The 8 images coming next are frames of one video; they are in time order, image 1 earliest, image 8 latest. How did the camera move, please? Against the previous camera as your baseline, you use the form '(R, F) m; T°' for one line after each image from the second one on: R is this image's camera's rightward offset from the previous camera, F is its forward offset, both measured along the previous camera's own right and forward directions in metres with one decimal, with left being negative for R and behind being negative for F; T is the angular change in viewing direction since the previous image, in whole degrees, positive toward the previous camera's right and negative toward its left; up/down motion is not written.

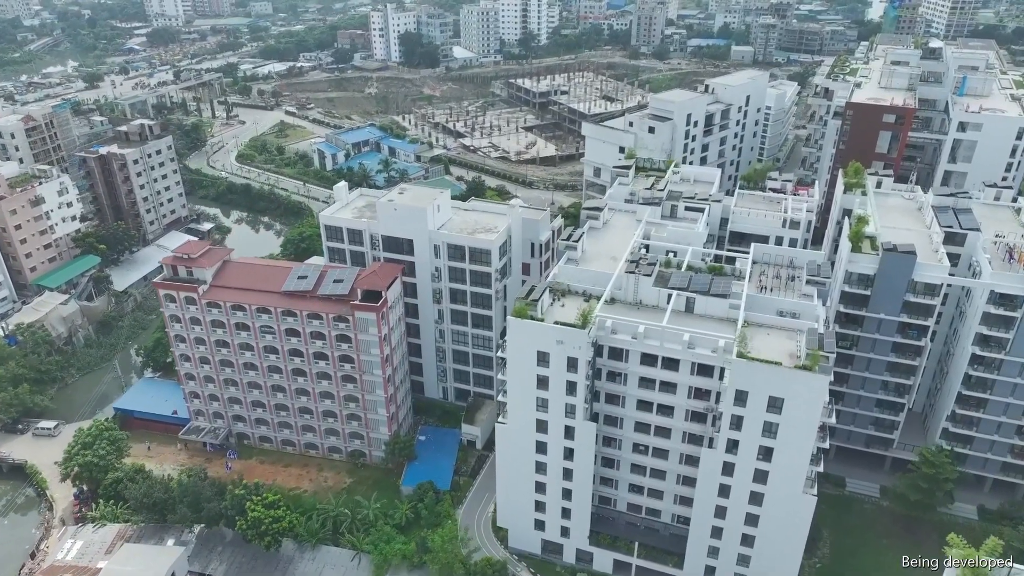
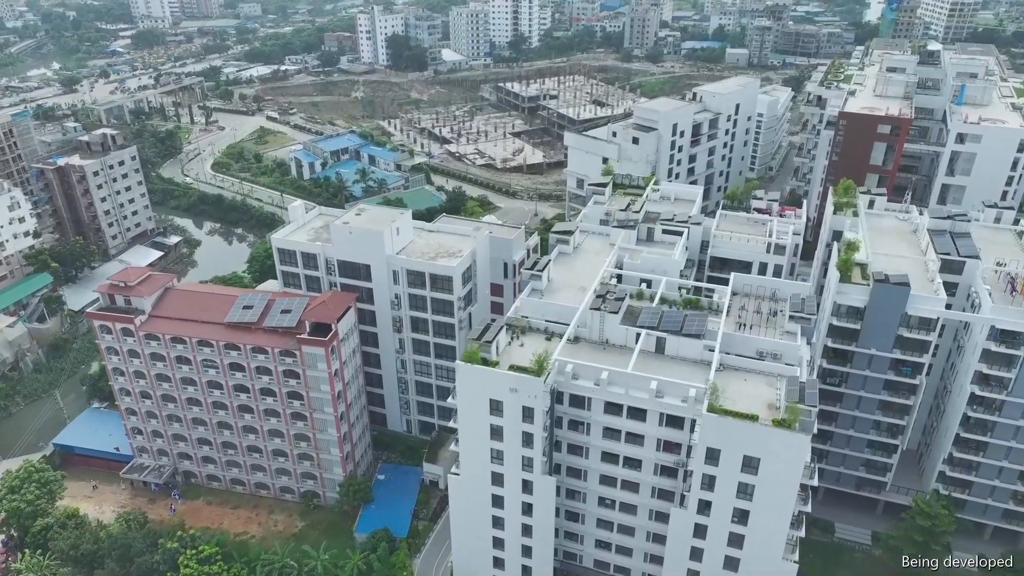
(+2.2, +3.6) m; 0°
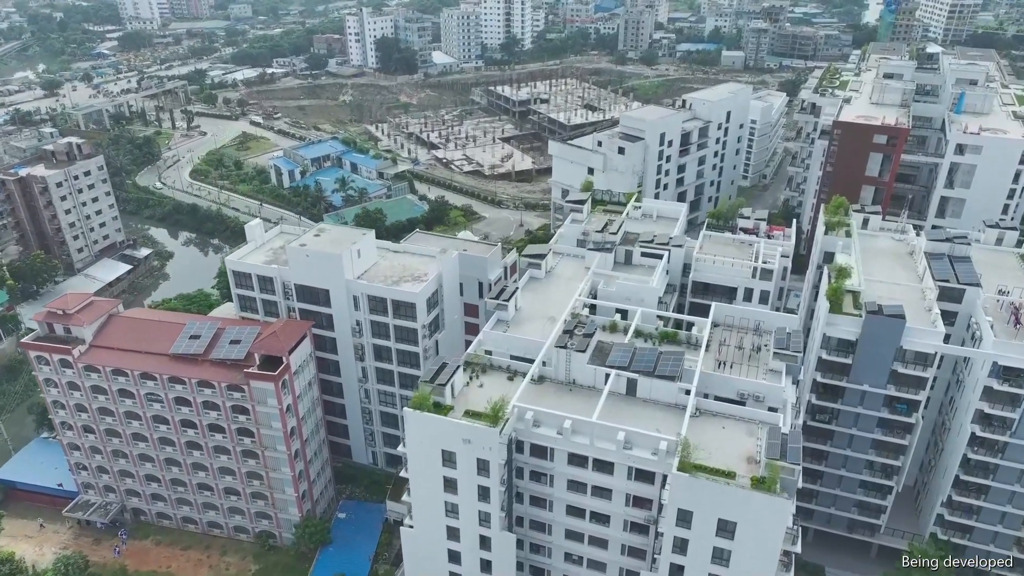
(+1.8, +3.1) m; 0°
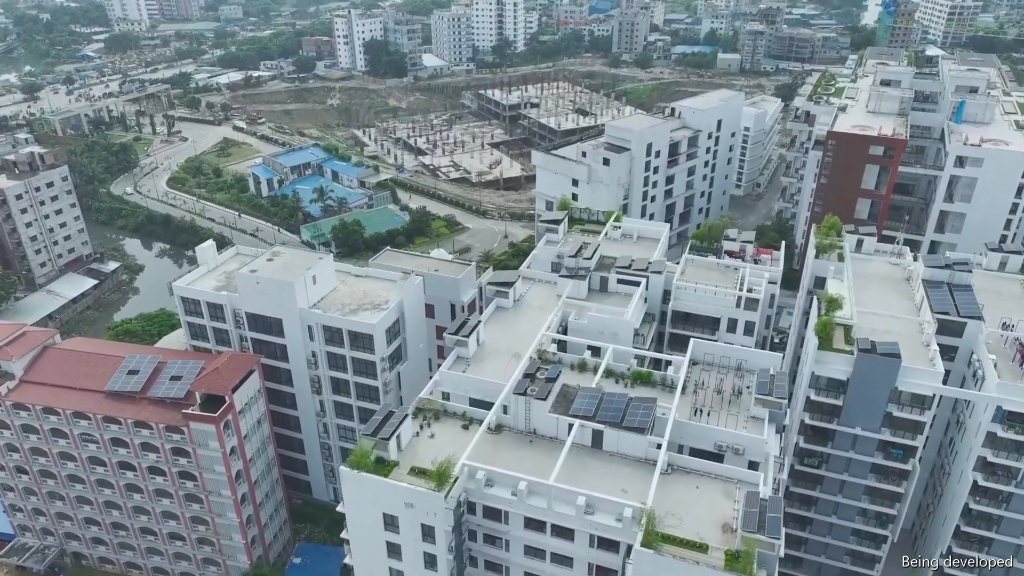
(+1.8, +3.1) m; 0°
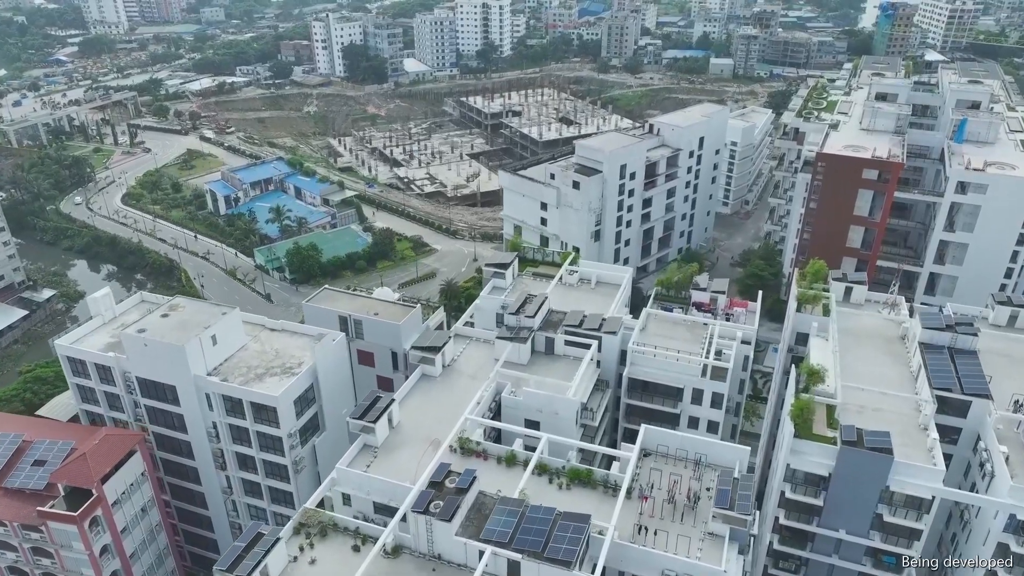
(+3.2, +5.8) m; 0°
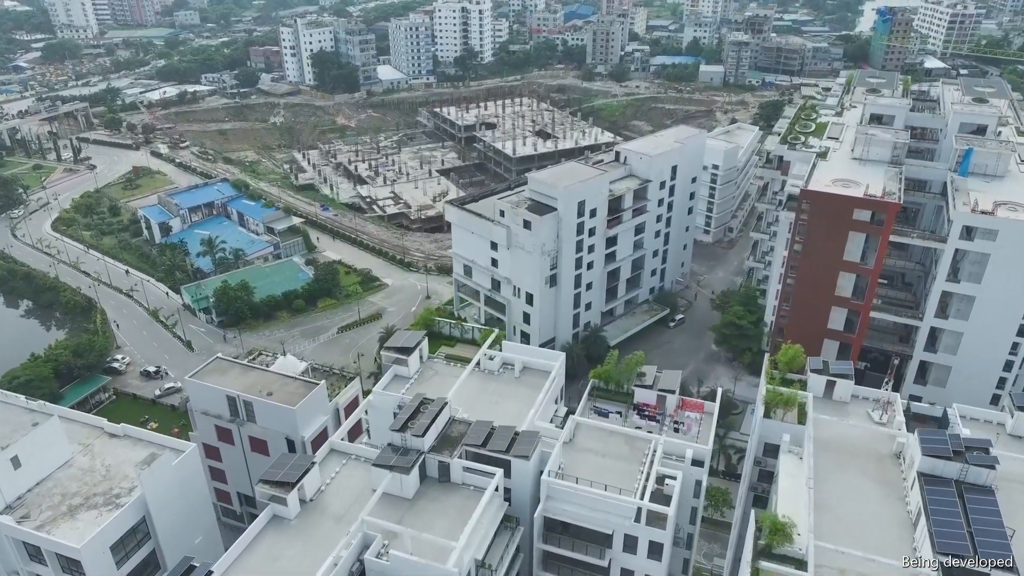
(+4.2, +7.9) m; 0°
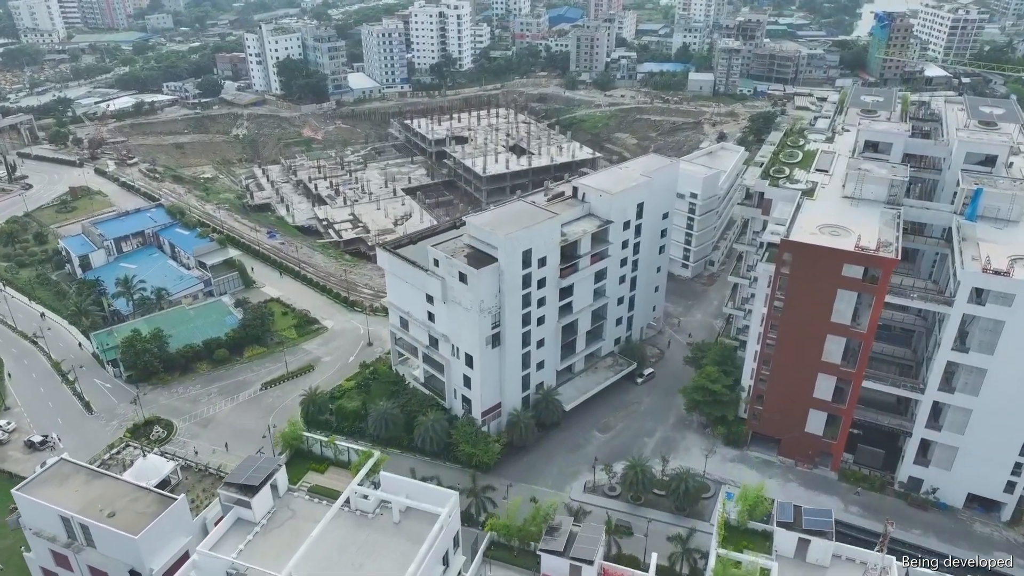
(+4.1, +8.0) m; 0°
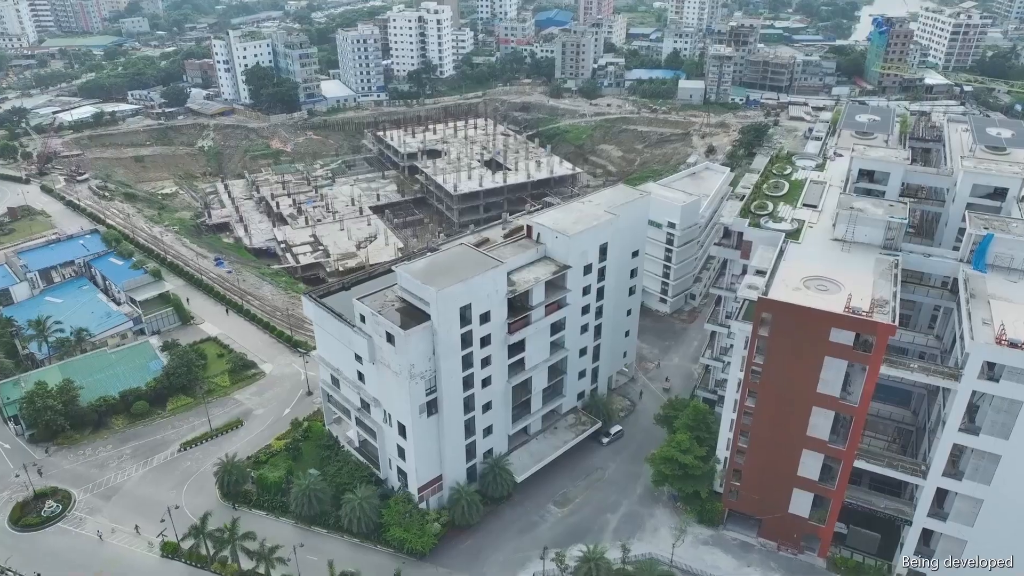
(+3.5, +6.7) m; 0°
